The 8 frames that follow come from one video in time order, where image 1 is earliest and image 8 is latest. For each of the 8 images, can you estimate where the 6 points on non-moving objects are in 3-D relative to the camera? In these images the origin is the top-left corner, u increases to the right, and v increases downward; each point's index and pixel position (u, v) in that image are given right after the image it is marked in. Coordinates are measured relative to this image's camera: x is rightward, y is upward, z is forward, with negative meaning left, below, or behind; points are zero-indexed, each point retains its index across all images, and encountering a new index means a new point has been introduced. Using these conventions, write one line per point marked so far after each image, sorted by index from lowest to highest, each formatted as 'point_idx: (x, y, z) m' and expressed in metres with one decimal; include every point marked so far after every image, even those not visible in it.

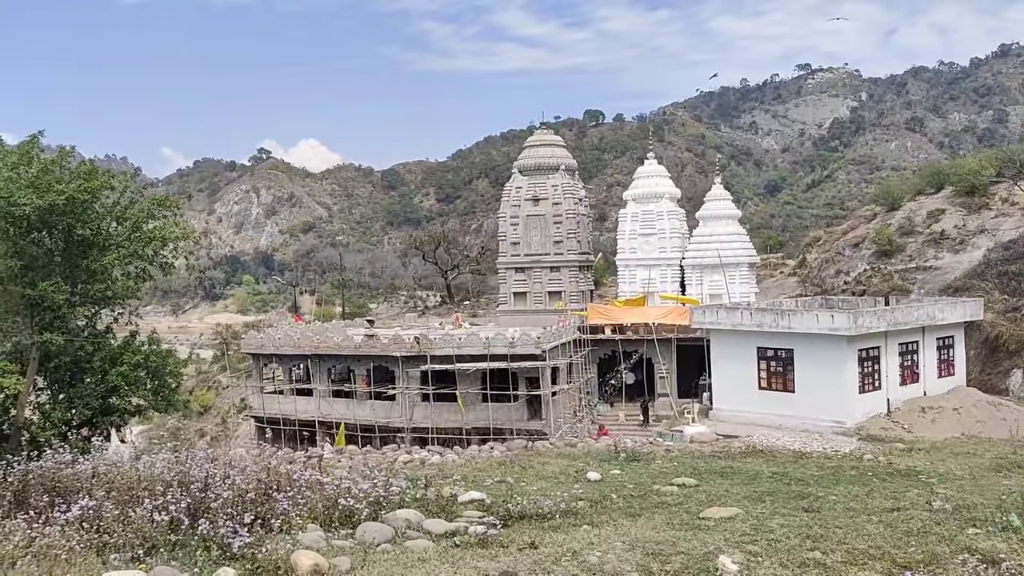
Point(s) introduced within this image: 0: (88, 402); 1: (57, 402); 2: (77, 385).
0: (-5.5, -1.5, +11.6) m
1: (-5.8, -1.4, +11.4) m
2: (-5.8, -1.3, +11.8) m
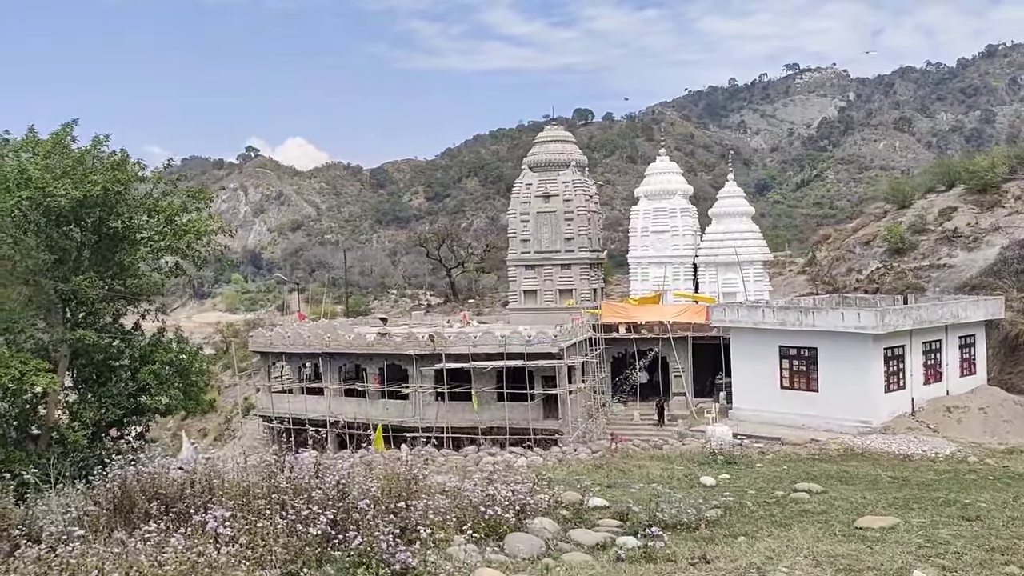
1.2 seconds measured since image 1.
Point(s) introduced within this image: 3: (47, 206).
0: (-4.9, -1.4, +11.2) m
1: (-5.3, -1.4, +11.0) m
2: (-5.2, -1.2, +11.4) m
3: (-5.2, +0.9, +10.2) m
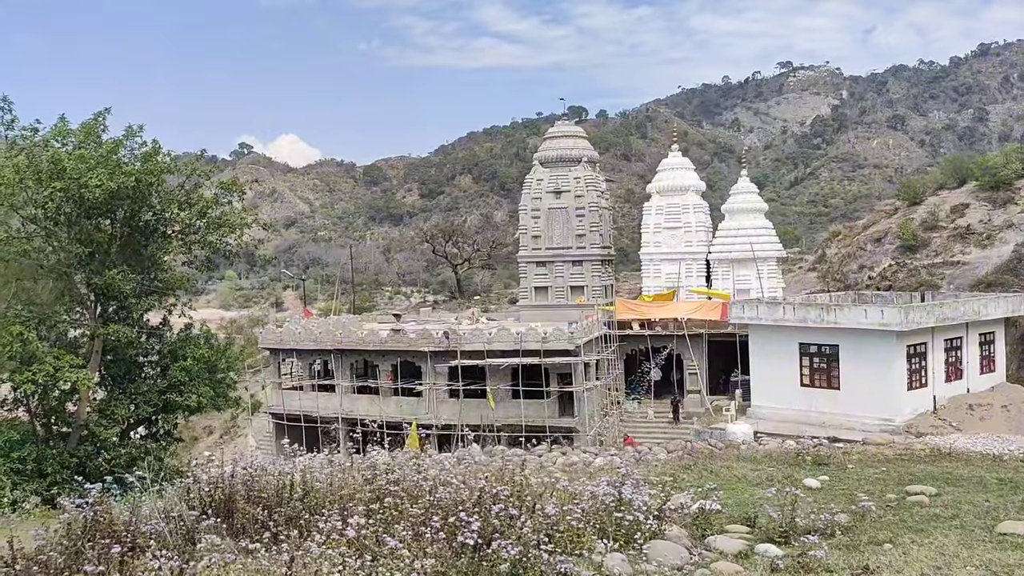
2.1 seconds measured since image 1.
0: (-4.4, -1.3, +10.9) m
1: (-4.8, -1.3, +10.7) m
2: (-4.7, -1.2, +11.1) m
3: (-4.7, +1.0, +9.9) m
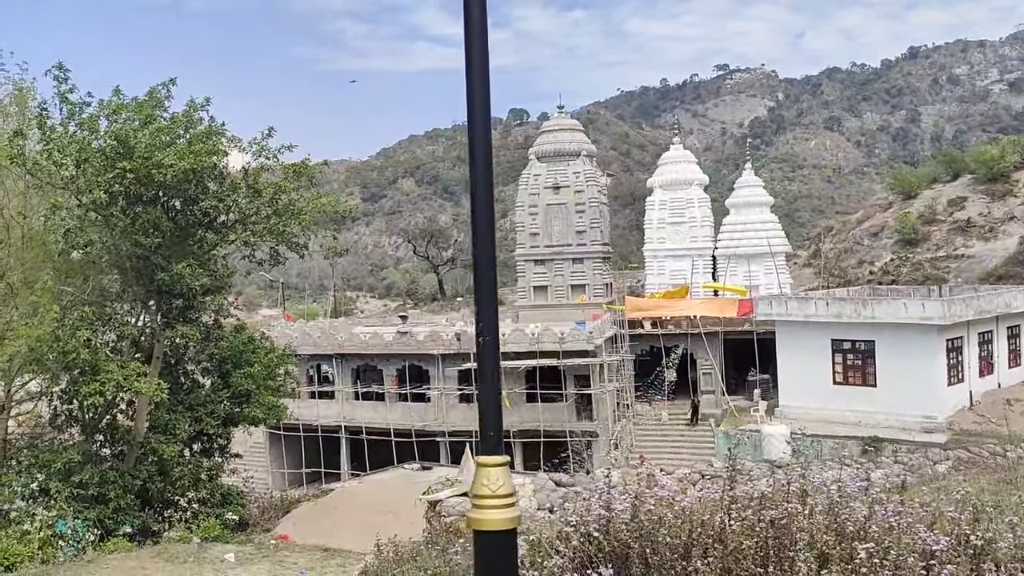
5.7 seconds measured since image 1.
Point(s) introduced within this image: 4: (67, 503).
0: (-3.2, -1.3, +9.6) m
1: (-3.5, -1.3, +9.4) m
2: (-3.5, -1.1, +9.7) m
3: (-3.4, +1.0, +8.6) m
4: (-4.2, -2.0, +8.4) m
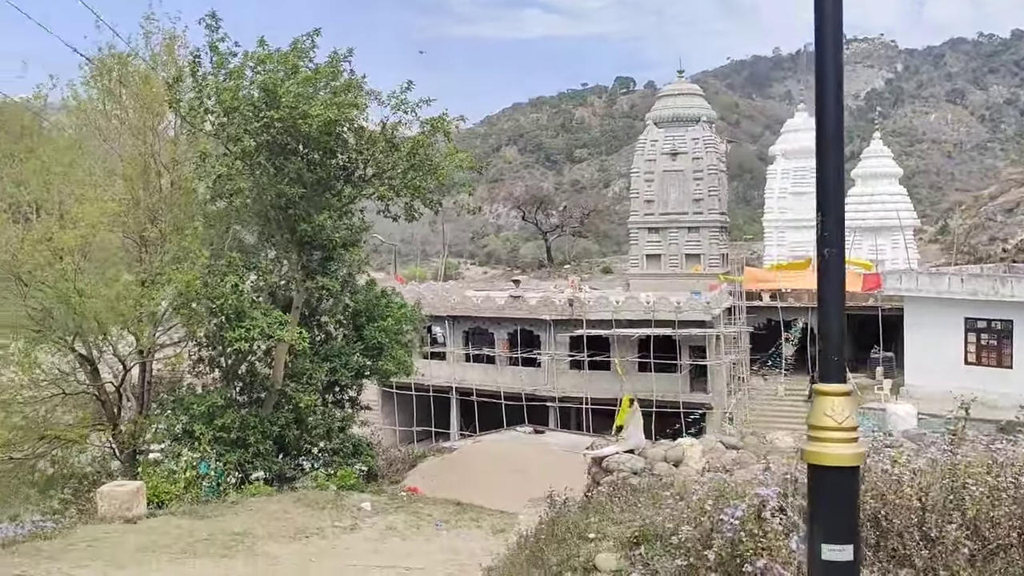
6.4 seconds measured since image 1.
0: (-1.8, -0.8, +9.7) m
1: (-2.1, -0.8, +9.5) m
2: (-2.0, -0.6, +9.9) m
3: (-2.0, +1.5, +8.6) m
4: (-2.9, -1.5, +8.7) m
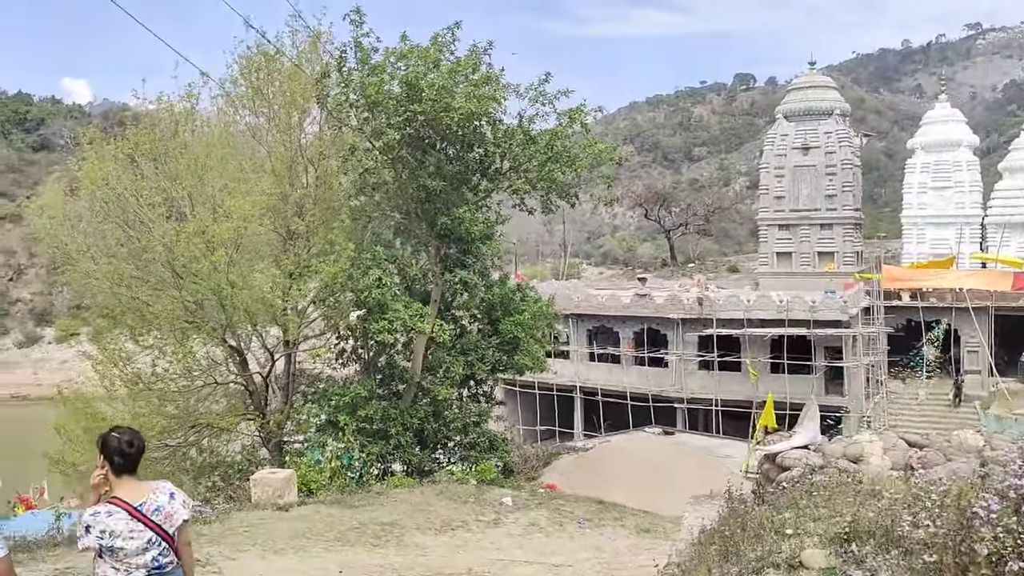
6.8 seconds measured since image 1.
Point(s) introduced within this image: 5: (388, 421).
0: (-0.3, -0.7, +9.7) m
1: (-0.7, -0.7, +9.5) m
2: (-0.5, -0.6, +9.9) m
3: (-0.7, +1.6, +8.6) m
4: (-1.6, -1.5, +8.8) m
5: (-1.3, -1.3, +9.0) m
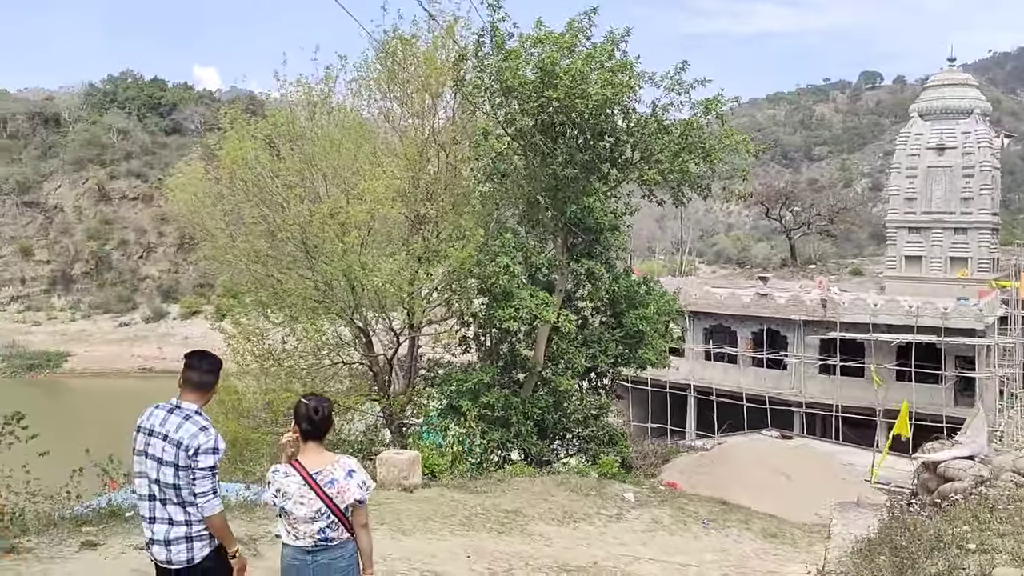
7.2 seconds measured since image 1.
0: (+1.0, -0.6, +9.6) m
1: (+0.6, -0.6, +9.5) m
2: (+0.8, -0.5, +9.8) m
3: (+0.6, +1.7, +8.5) m
4: (-0.4, -1.3, +8.8) m
5: (0.0, -1.2, +9.0) m
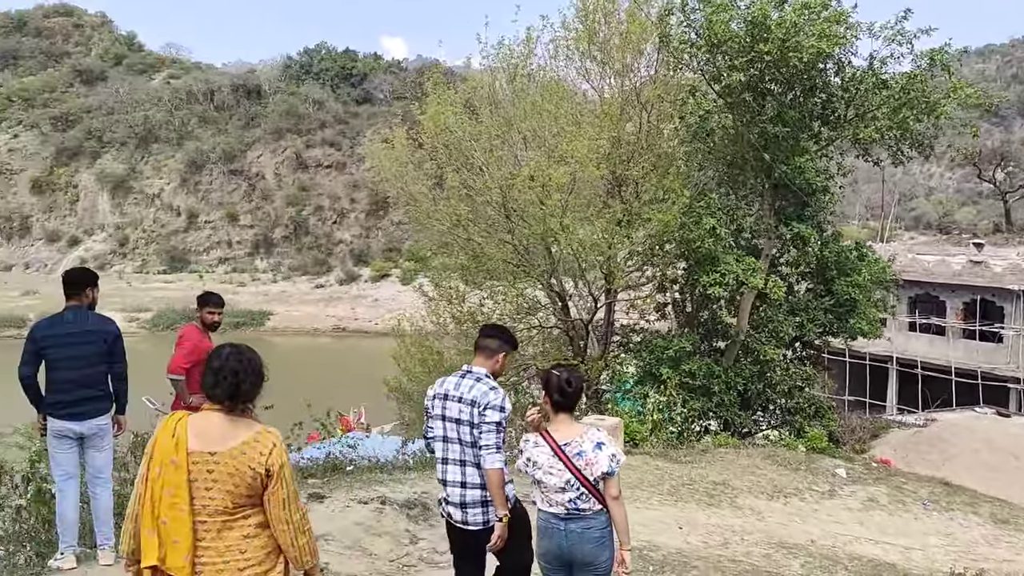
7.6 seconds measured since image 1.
0: (+3.0, -0.3, +9.1) m
1: (+2.6, -0.2, +9.0) m
2: (+2.9, -0.1, +9.3) m
3: (+2.4, +2.0, +8.0) m
4: (+1.6, -1.0, +8.6) m
5: (+1.9, -0.9, +8.7) m
